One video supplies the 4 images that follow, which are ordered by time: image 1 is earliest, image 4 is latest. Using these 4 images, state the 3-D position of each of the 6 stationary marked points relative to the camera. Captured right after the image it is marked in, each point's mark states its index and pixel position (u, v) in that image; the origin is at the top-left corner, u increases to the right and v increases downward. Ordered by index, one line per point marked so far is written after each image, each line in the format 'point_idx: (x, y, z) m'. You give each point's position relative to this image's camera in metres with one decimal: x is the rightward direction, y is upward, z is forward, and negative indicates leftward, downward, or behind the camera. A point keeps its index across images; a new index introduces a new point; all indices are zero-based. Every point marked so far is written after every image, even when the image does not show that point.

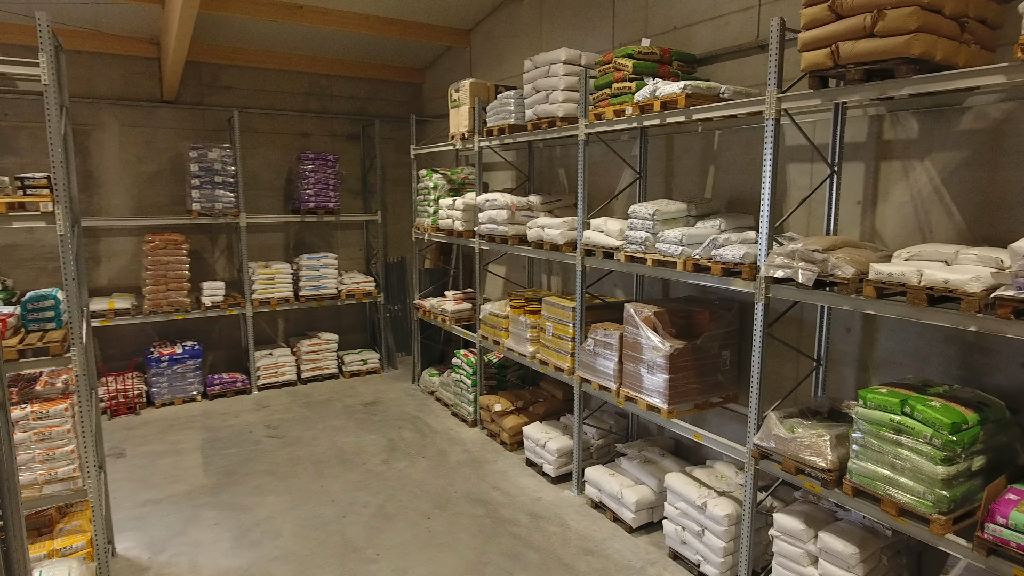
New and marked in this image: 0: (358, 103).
0: (-2.1, +2.6, +8.7) m
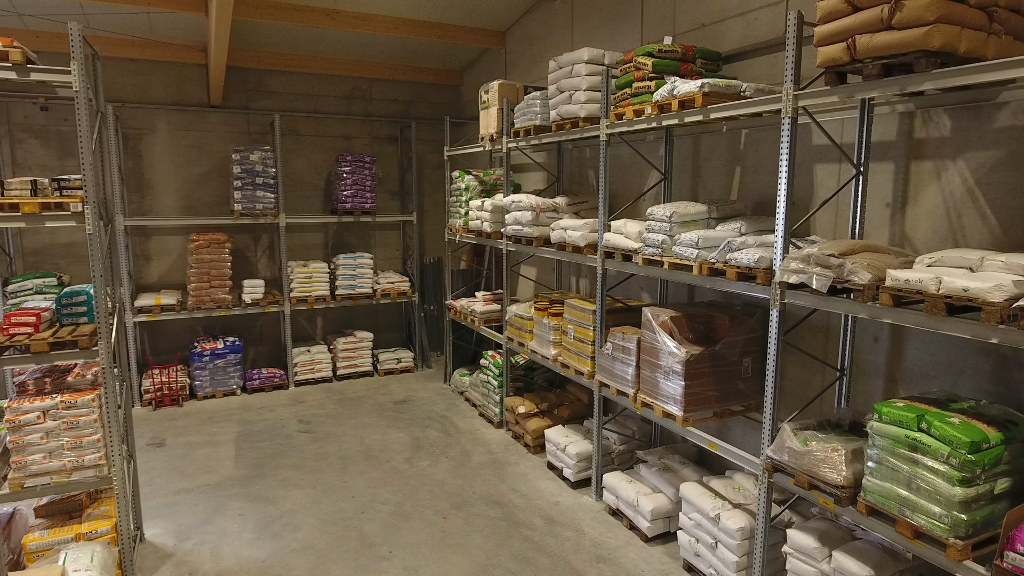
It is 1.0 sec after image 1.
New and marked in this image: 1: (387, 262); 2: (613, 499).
0: (-1.6, +2.6, +8.9) m
1: (-1.8, +0.4, +9.1) m
2: (+0.8, -1.6, +4.7) m
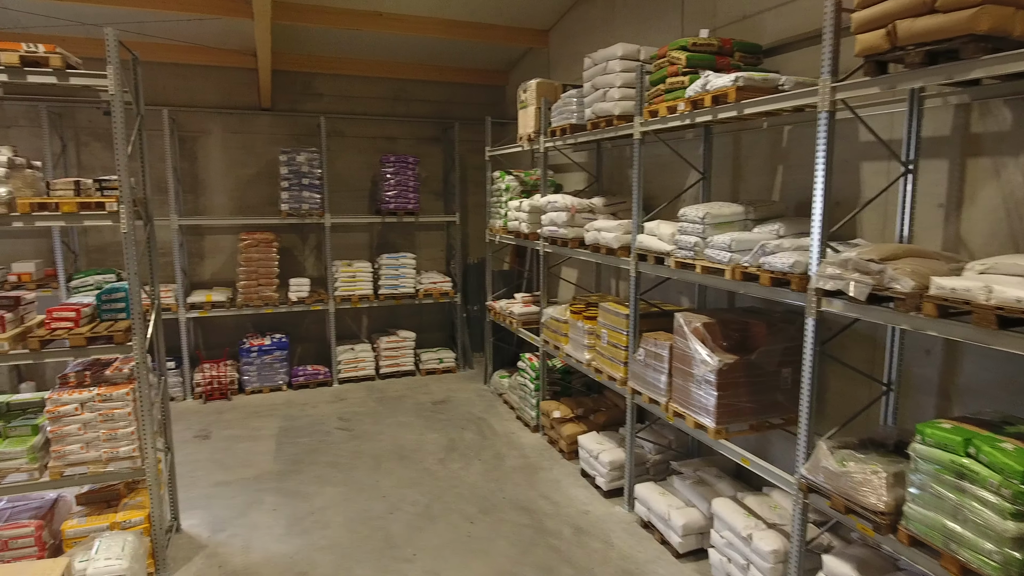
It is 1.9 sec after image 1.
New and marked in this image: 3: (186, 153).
0: (-1.0, +2.6, +8.9) m
1: (-1.2, +0.4, +9.1) m
2: (+1.0, -1.6, +4.5) m
3: (-4.0, +1.7, +7.8) m
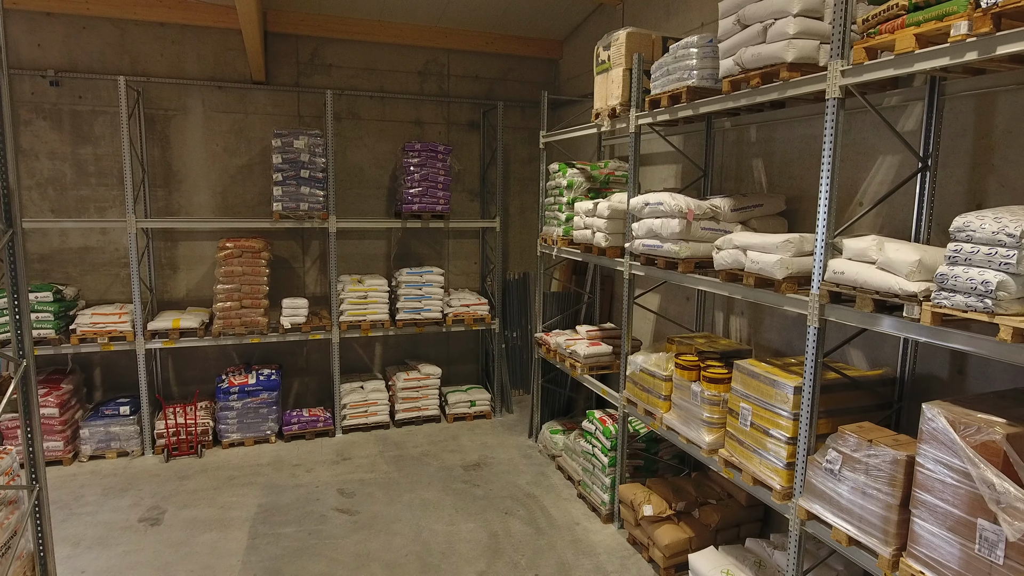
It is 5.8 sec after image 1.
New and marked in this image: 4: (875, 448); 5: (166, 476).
0: (-0.4, +2.3, +7.1) m
1: (-0.6, +0.1, +7.3) m
2: (+1.4, -1.9, +2.7) m
3: (-3.5, +1.5, +6.1) m
4: (+1.4, -0.6, +2.5) m
5: (-2.9, -1.6, +5.3) m
